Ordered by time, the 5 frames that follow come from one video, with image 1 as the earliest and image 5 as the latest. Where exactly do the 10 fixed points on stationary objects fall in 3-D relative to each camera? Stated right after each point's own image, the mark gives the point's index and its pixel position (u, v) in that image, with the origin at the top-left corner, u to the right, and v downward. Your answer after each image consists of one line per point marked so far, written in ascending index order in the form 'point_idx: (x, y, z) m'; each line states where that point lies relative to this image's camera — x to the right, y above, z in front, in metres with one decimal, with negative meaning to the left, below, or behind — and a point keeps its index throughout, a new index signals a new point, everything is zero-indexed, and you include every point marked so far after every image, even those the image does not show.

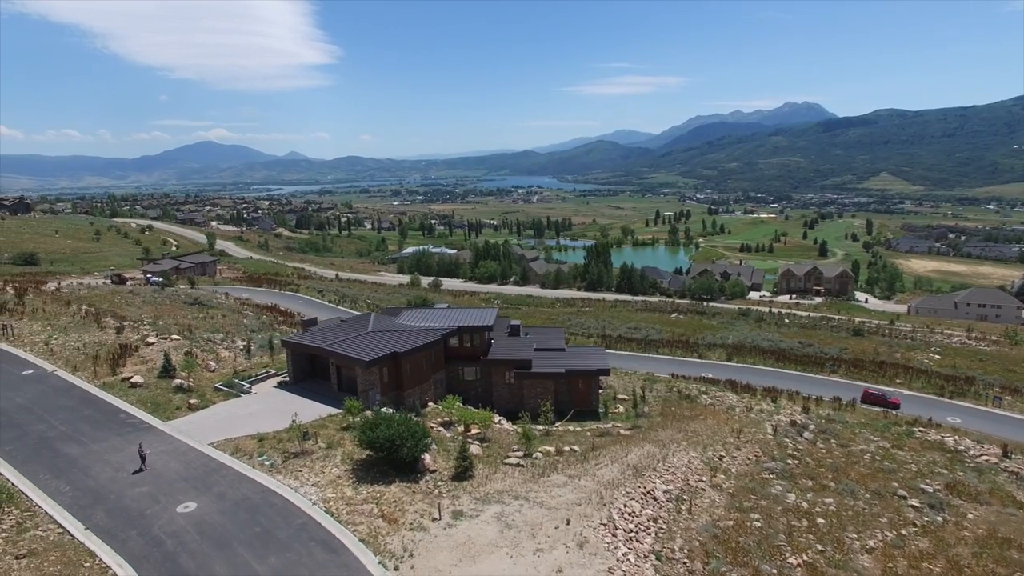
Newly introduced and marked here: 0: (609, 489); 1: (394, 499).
0: (+2.8, -5.5, +18.0) m
1: (-2.8, -5.1, +15.7) m
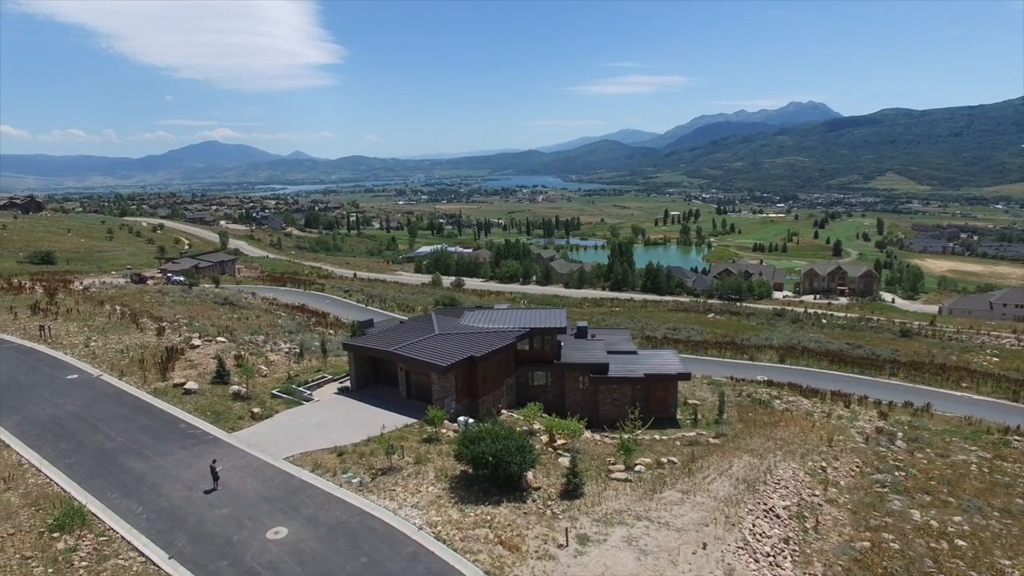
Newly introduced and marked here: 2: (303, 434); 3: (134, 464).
0: (+5.5, -5.4, +16.4) m
1: (-0.1, -5.0, +14.0) m
2: (-5.8, -4.1, +18.1) m
3: (-9.3, -4.3, +16.1) m
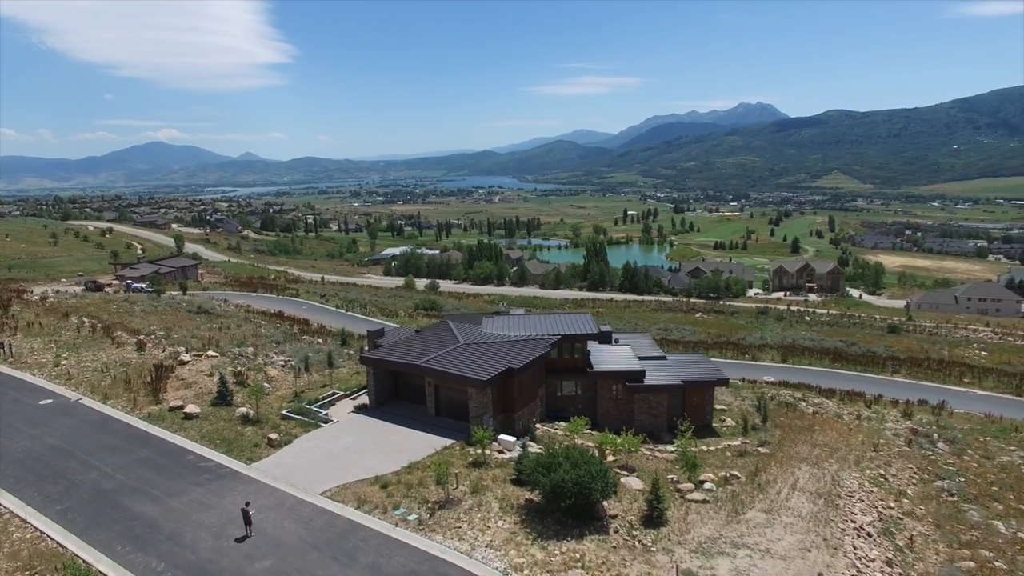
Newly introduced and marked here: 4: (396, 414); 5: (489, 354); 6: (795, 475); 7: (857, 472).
0: (+7.1, -5.4, +15.0) m
1: (+1.7, -5.1, +12.2) m
2: (-4.3, -4.3, +15.9) m
3: (-7.7, -4.6, +13.6) m
4: (-3.5, -3.8, +19.6) m
5: (-0.7, -2.0, +19.9) m
6: (+8.1, -5.3, +18.5) m
7: (+10.4, -5.6, +19.6) m
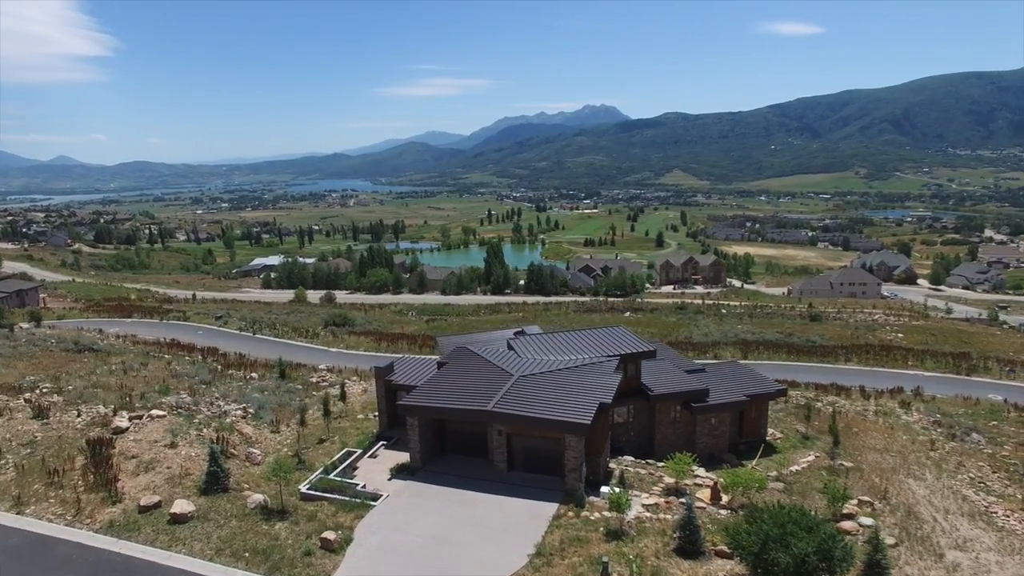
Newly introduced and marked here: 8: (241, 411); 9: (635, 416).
0: (+10.1, -5.4, +12.8) m
1: (+5.4, -5.3, +8.9) m
2: (-1.3, -4.8, +11.2) m
3: (-4.1, -5.2, +8.2) m
4: (-1.3, -4.3, +15.0) m
5: (+1.2, -2.4, +15.8) m
6: (+10.2, -5.2, +16.5) m
7: (+12.2, -5.3, +18.1) m
8: (-8.1, -3.7, +19.6) m
9: (+3.7, -3.8, +19.2) m
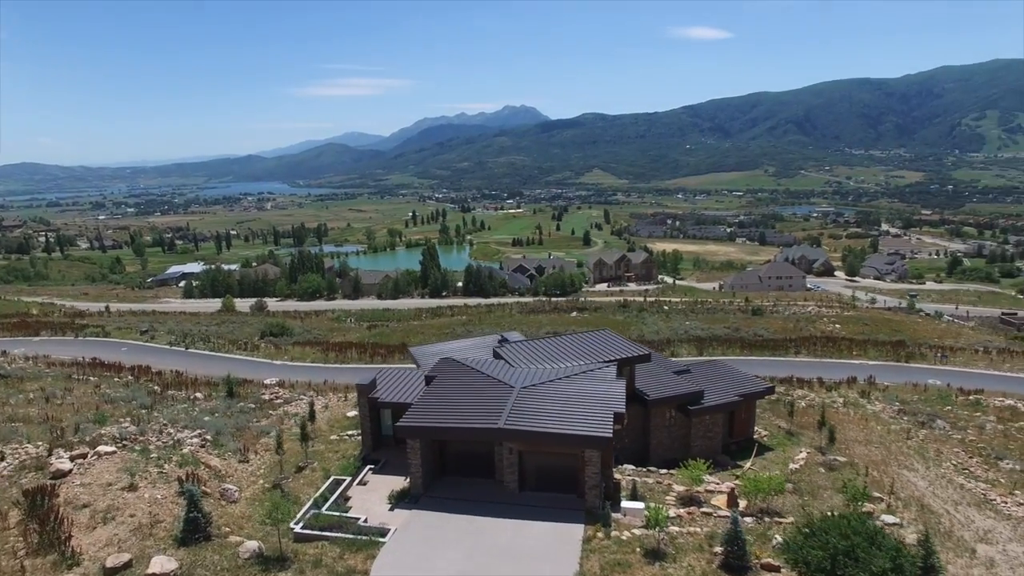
0: (+10.6, -5.2, +12.8) m
1: (+6.4, -5.2, +8.4) m
2: (-0.6, -4.9, +9.8) m
3: (-3.0, -5.4, +6.6) m
4: (-1.0, -4.4, +13.6) m
5: (+1.3, -2.4, +14.8) m
6: (+10.3, -5.0, +16.5) m
7: (+12.1, -5.1, +18.3) m
8: (-8.4, -4.0, +17.4) m
9: (+3.4, -3.8, +18.4) m
